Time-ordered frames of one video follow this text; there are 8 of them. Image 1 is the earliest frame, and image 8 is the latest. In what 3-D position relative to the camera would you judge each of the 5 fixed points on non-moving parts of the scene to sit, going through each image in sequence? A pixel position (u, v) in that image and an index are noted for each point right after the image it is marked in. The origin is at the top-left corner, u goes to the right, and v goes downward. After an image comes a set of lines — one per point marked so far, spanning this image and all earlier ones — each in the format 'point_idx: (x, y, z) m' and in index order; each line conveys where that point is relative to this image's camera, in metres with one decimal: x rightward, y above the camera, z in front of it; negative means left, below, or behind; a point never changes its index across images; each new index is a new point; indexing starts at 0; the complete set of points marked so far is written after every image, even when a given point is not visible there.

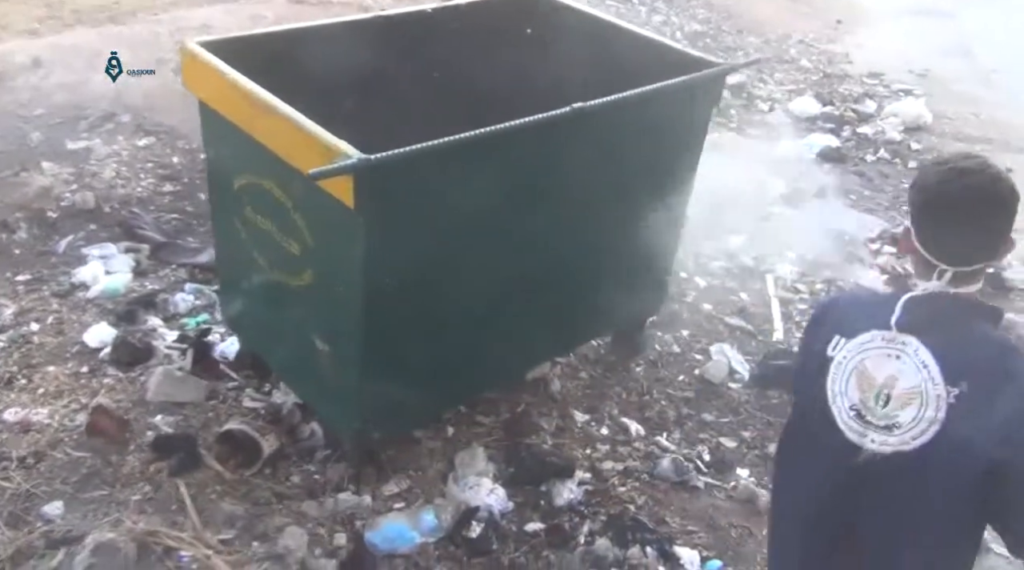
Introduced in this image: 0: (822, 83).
0: (+2.5, +1.6, +7.7) m
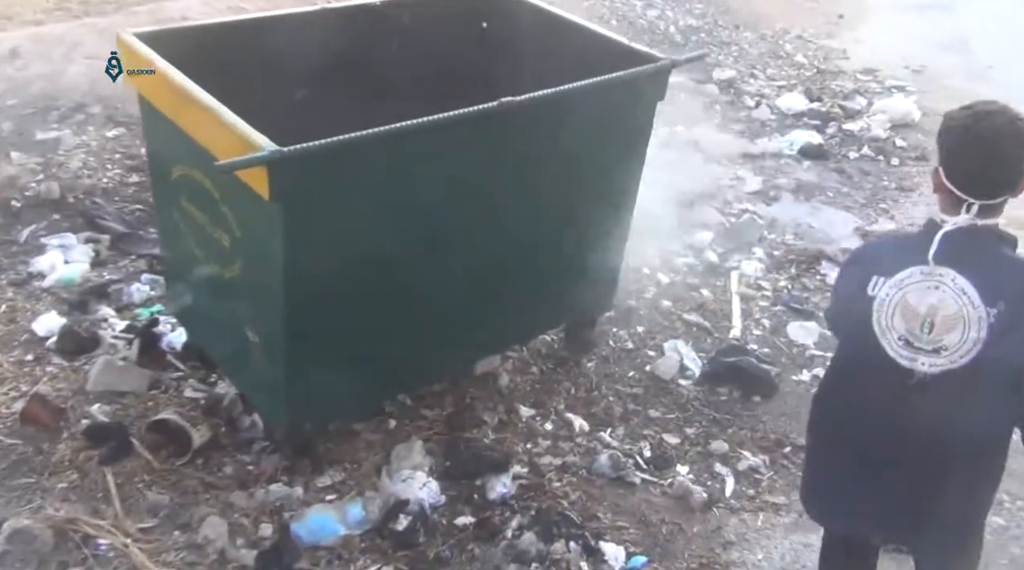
0: (+2.4, +1.6, +7.6) m
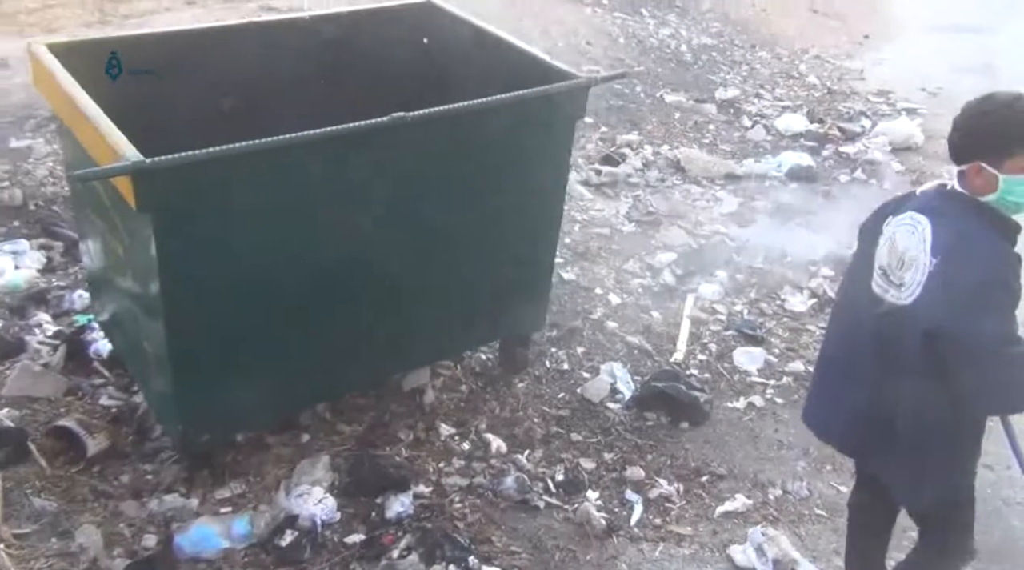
0: (+2.4, +1.4, +7.5) m
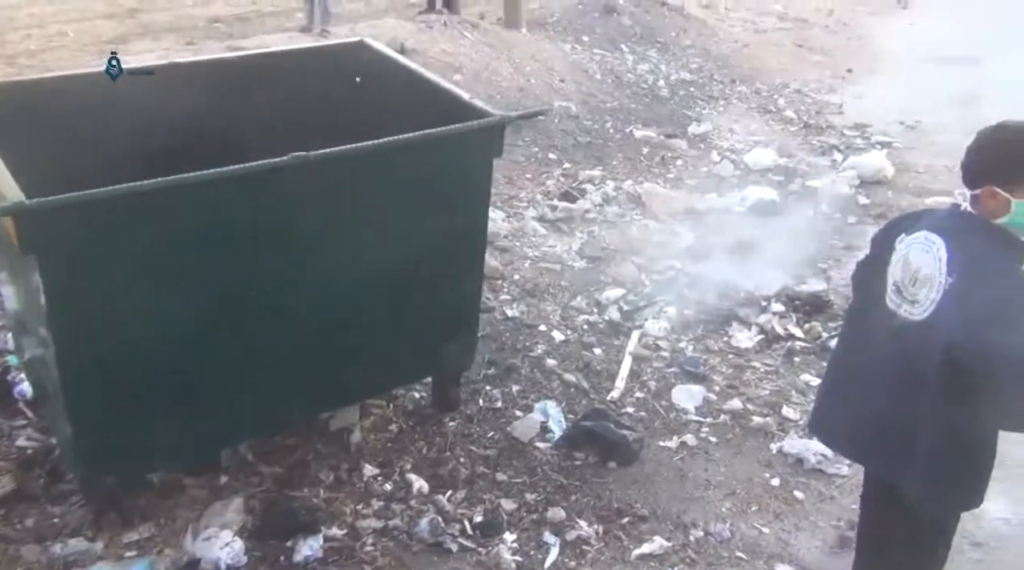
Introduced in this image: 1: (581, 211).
0: (+2.2, +1.2, +7.5) m
1: (+0.4, +0.4, +5.2) m
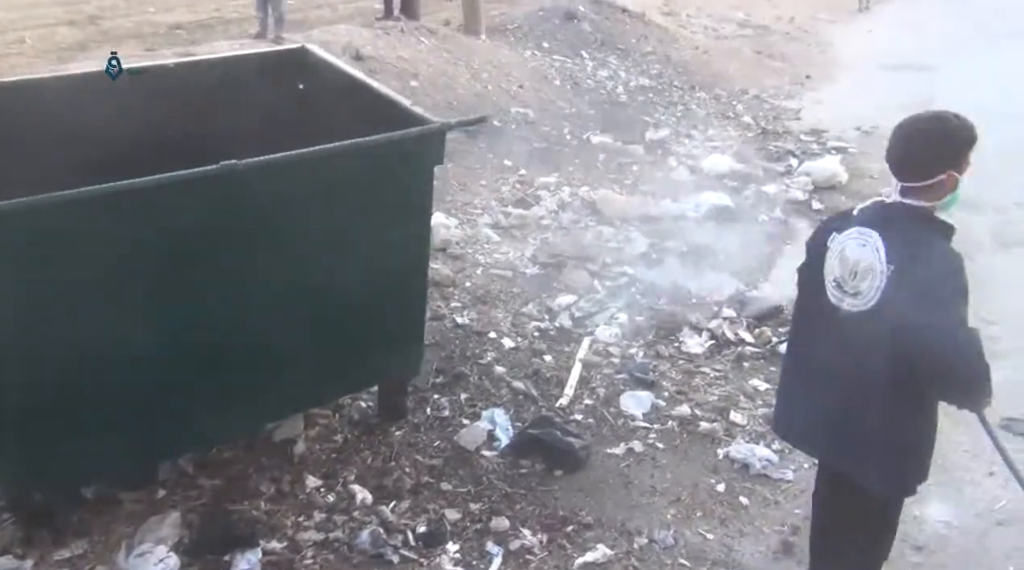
0: (+1.9, +1.1, +7.5) m
1: (+0.1, +0.4, +5.1) m
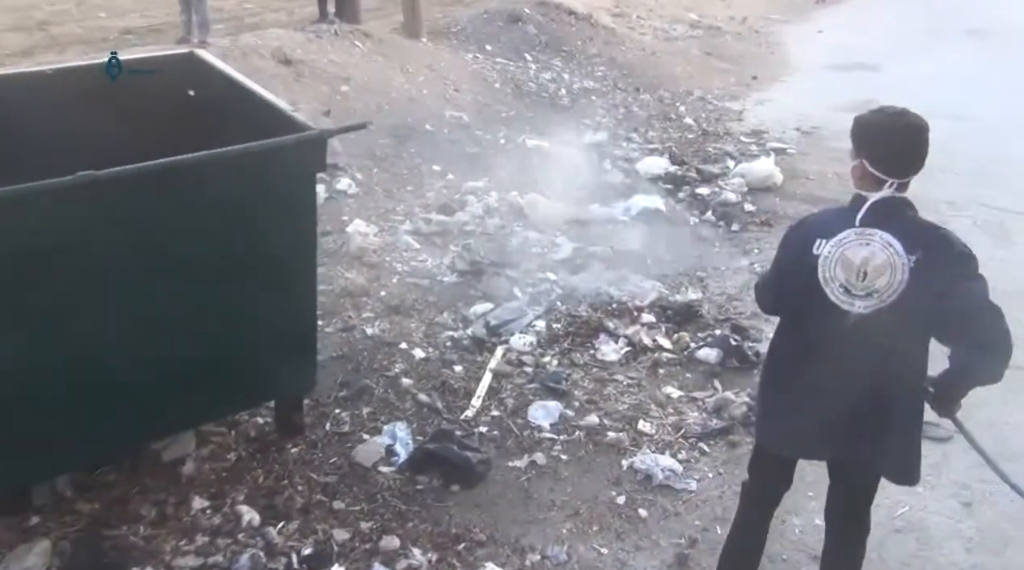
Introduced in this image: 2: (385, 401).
0: (+1.4, +1.1, +7.5) m
1: (-0.3, +0.3, +5.1) m
2: (-0.5, -0.4, +3.6) m
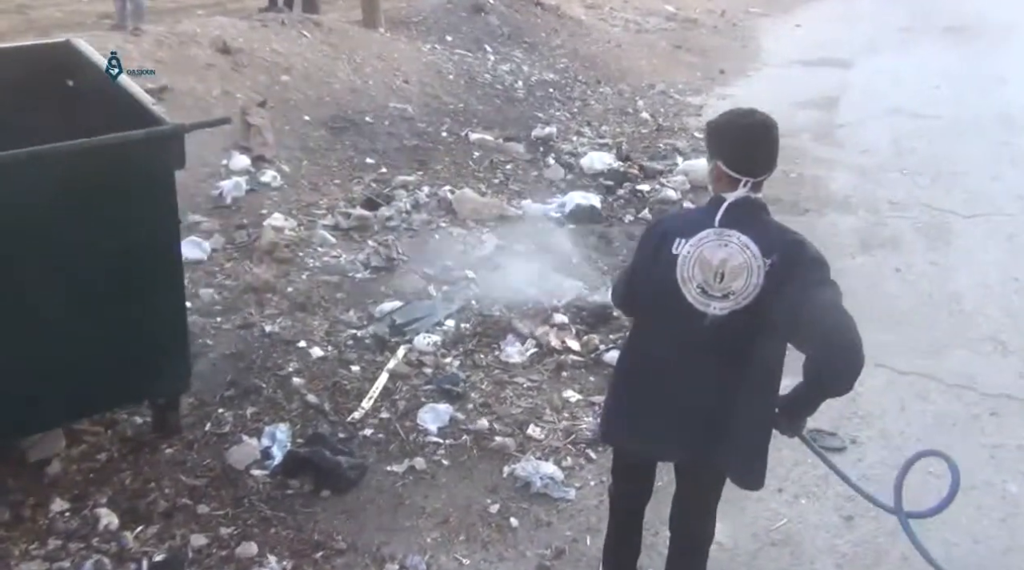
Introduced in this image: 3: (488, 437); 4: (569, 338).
0: (+1.0, +1.1, +7.4) m
1: (-0.7, +0.3, +5.0) m
2: (-0.9, -0.4, +3.5) m
3: (-0.1, -0.5, +3.4) m
4: (+0.2, -0.2, +4.1) m
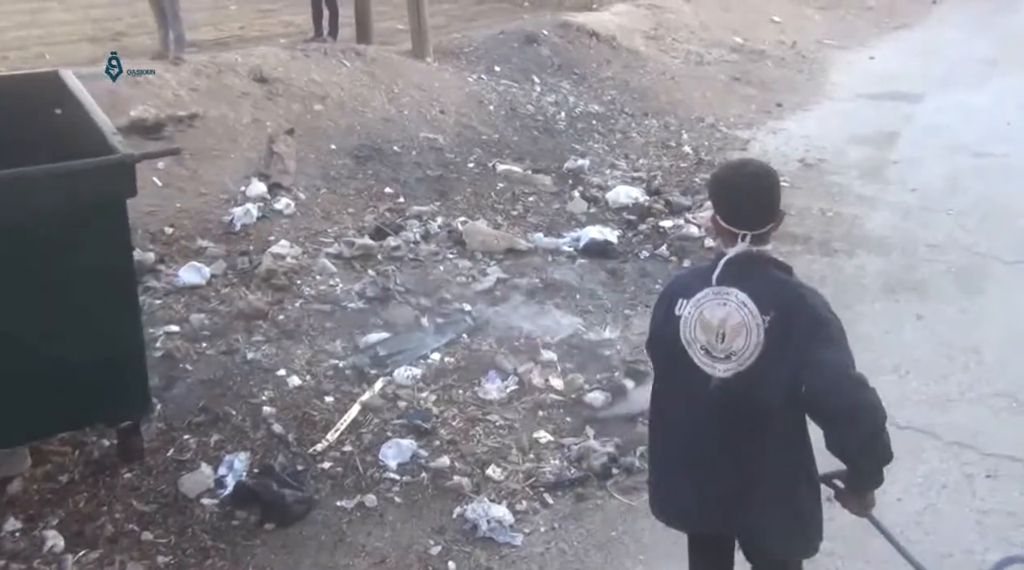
0: (+1.3, +0.9, +7.2) m
1: (-0.6, +0.2, +5.0) m
2: (-1.0, -0.5, +3.5) m
3: (-0.2, -0.7, +3.4) m
4: (+0.2, -0.4, +4.0) m
